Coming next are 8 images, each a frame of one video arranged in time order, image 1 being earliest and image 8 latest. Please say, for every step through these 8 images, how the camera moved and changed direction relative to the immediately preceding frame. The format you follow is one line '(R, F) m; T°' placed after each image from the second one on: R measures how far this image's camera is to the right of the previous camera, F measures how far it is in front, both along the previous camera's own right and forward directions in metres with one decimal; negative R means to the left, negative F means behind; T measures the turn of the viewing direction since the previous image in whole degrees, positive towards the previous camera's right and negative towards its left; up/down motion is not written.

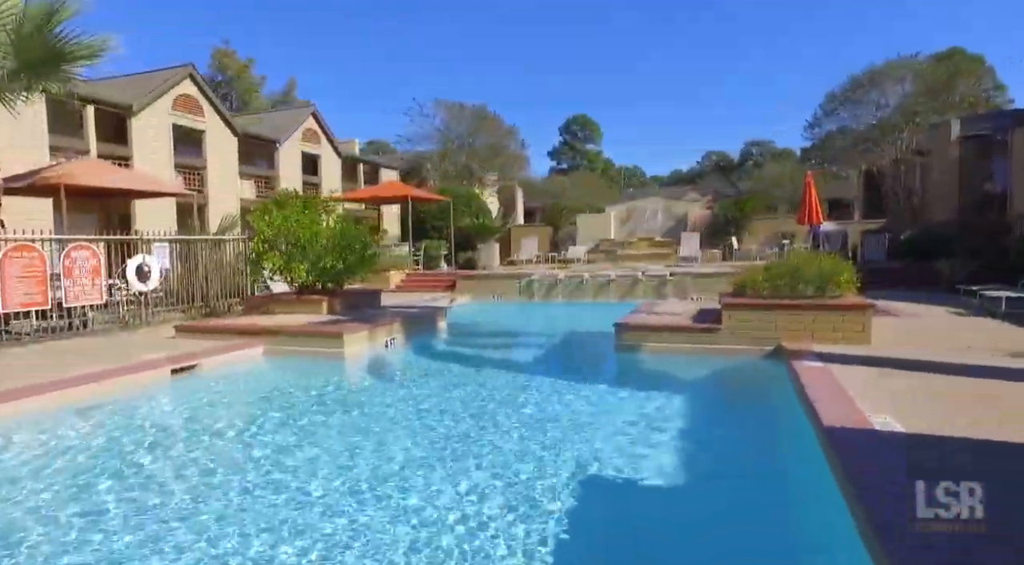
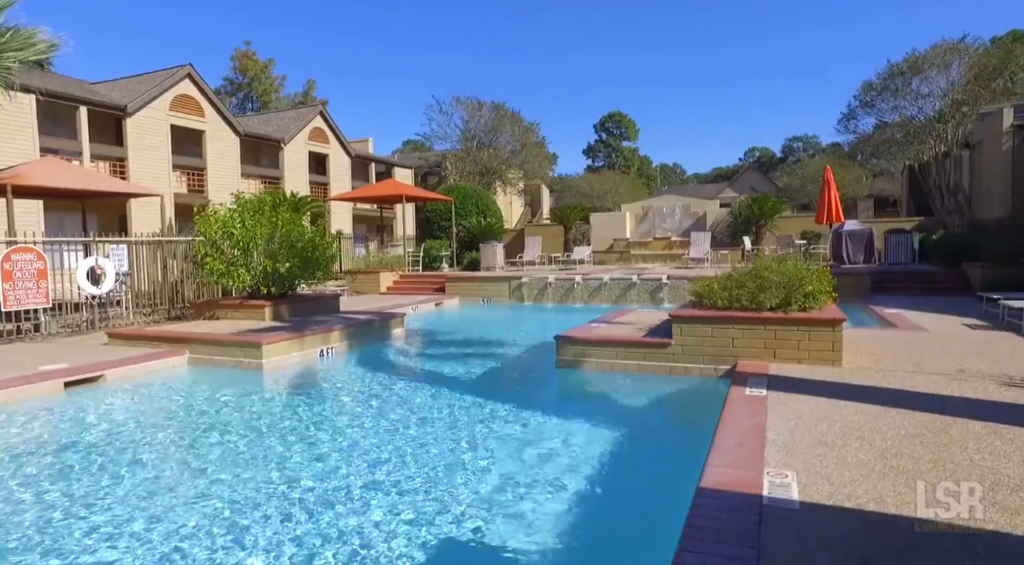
(+1.6, +1.1) m; -4°
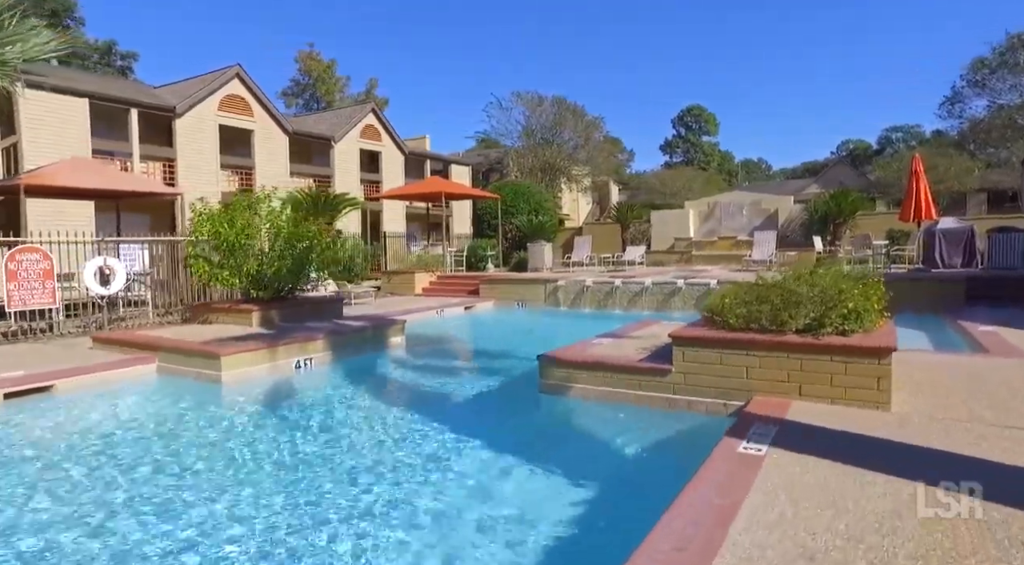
(+1.2, +1.4) m; -7°
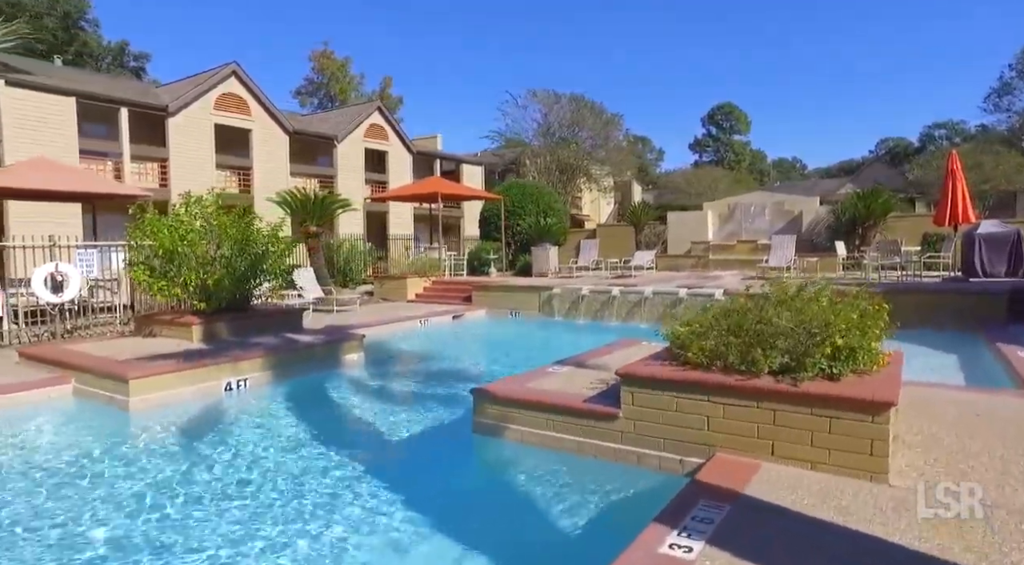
(+1.0, +1.2) m; -3°
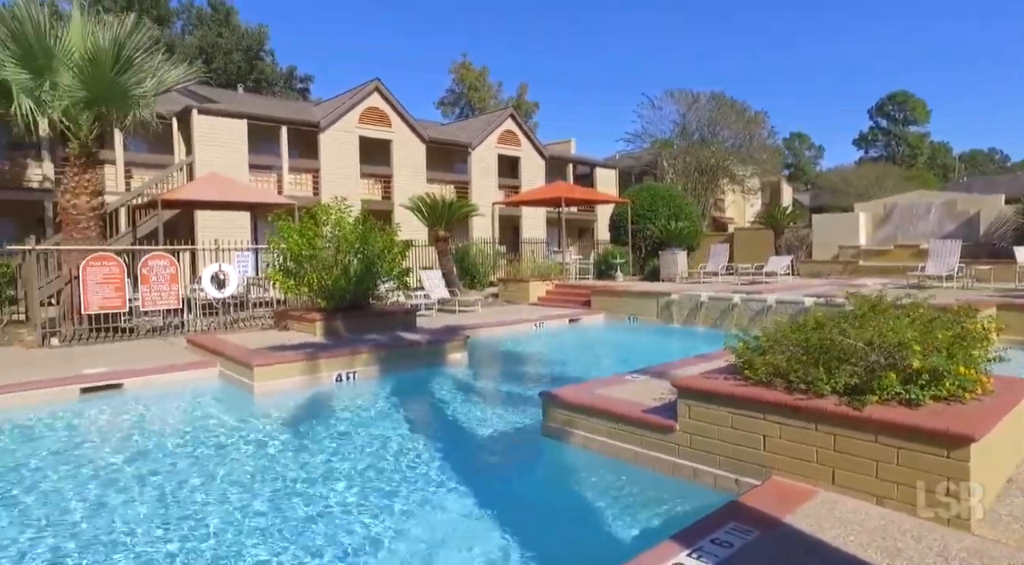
(+0.7, 0.0) m; -13°
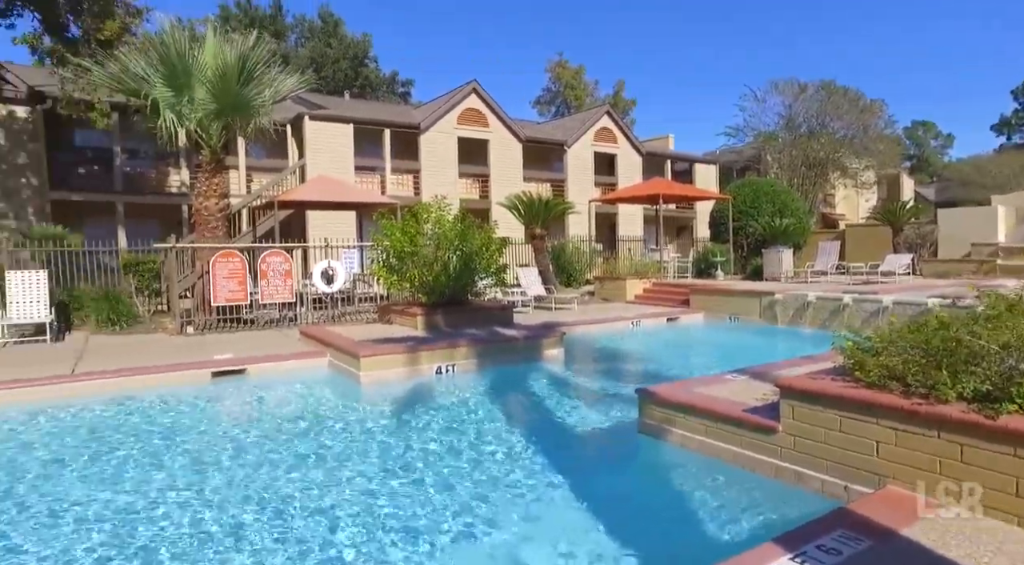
(0.0, -0.1) m; -8°
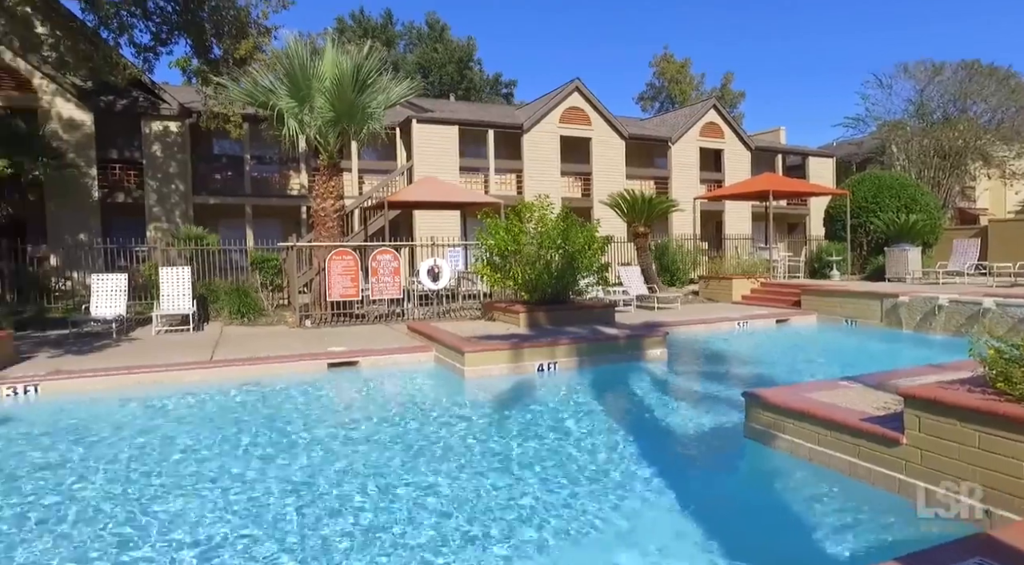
(0.0, -0.1) m; -9°
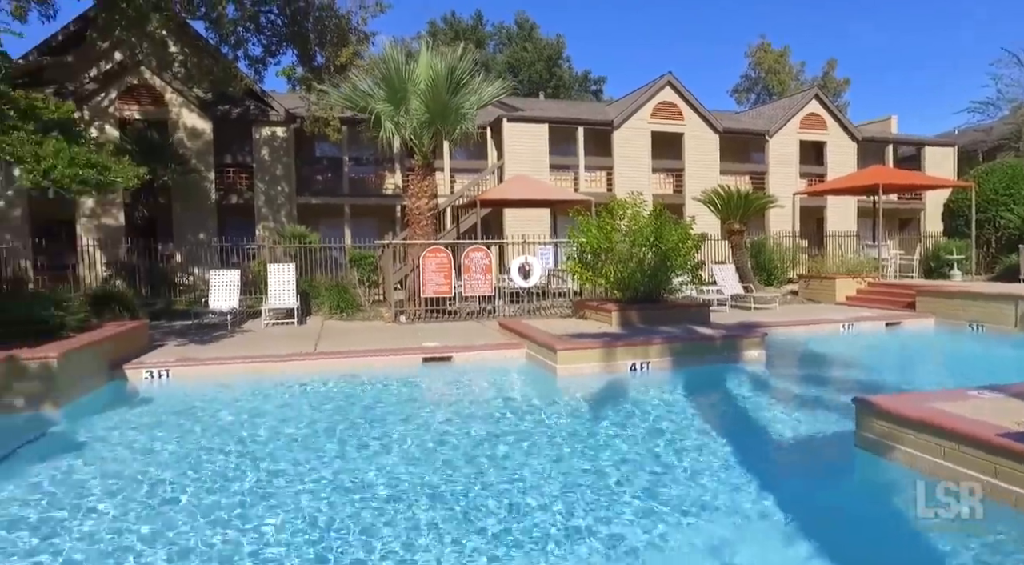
(-0.1, 0.0) m; -8°
